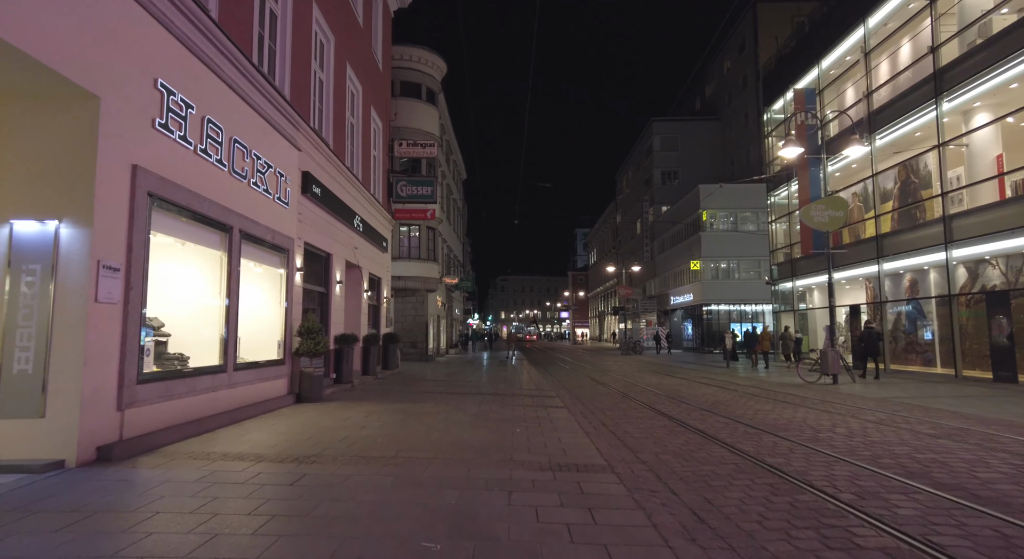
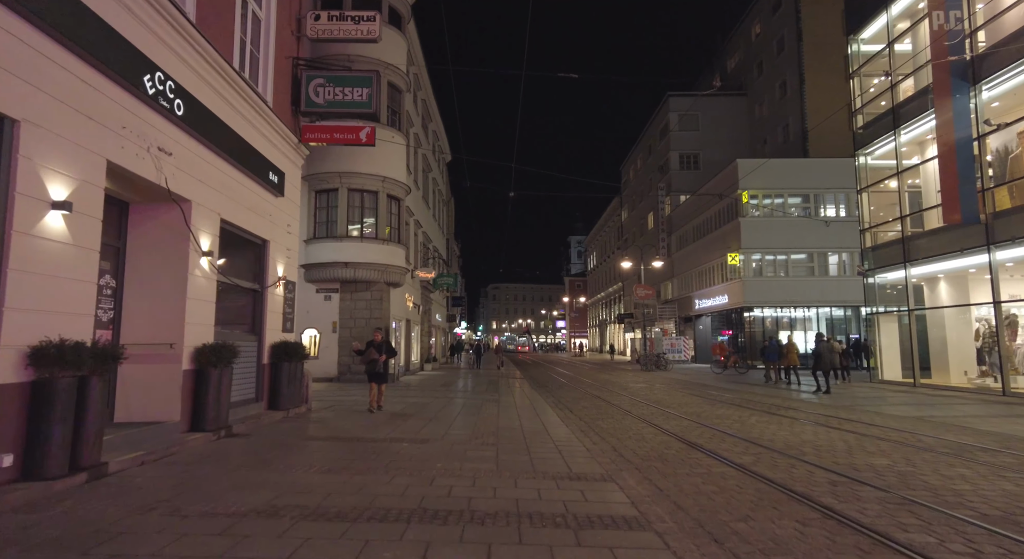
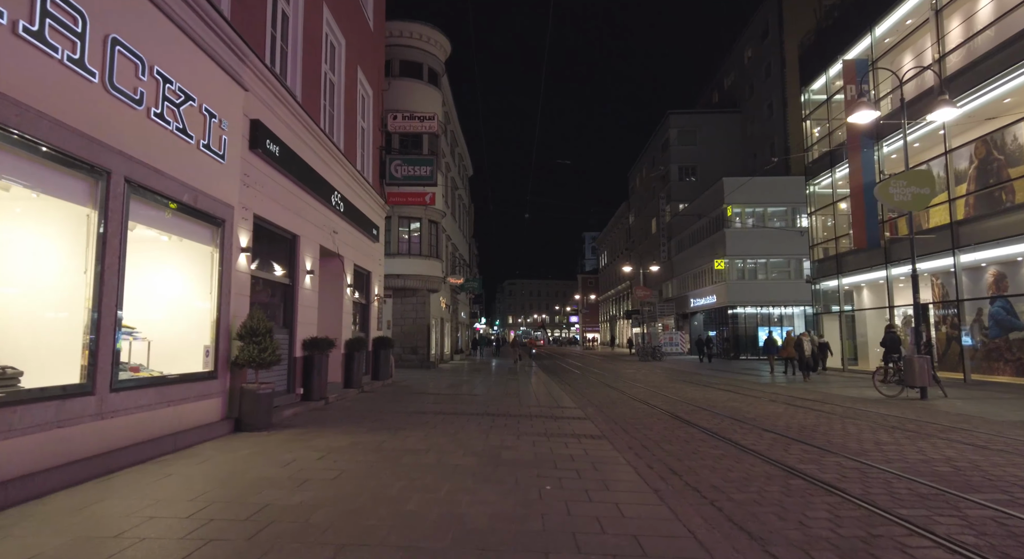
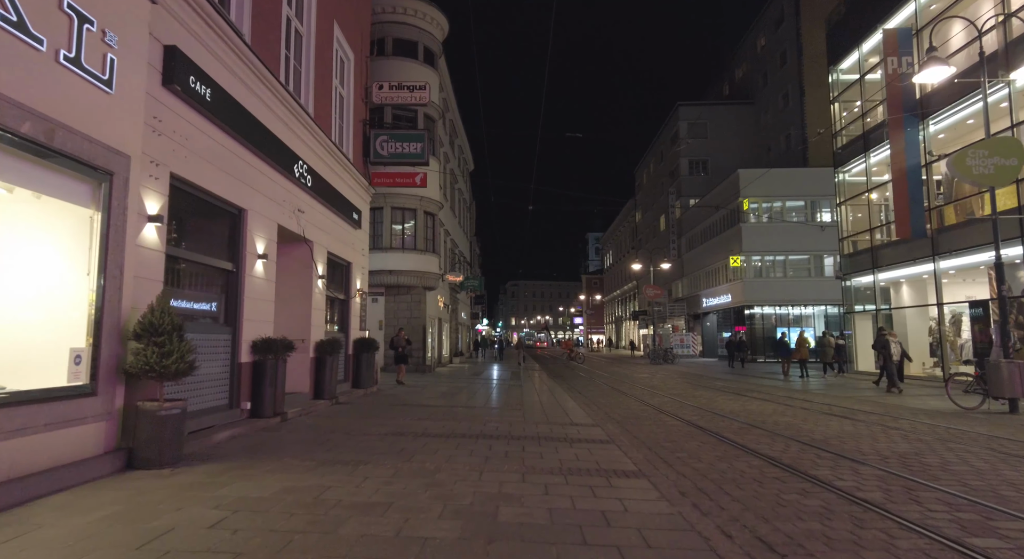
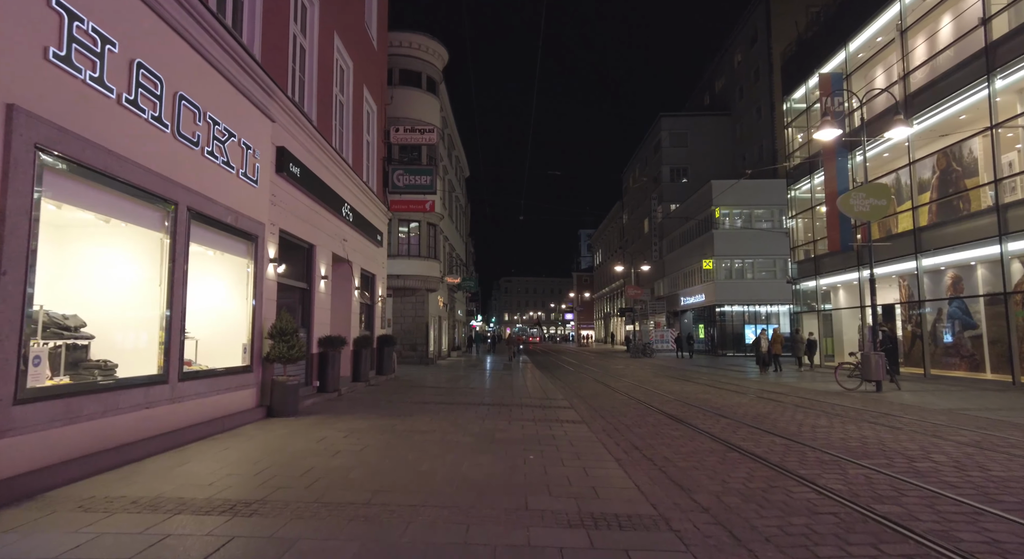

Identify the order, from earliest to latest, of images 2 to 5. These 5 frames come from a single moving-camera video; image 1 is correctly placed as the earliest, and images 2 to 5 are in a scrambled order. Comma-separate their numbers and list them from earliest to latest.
5, 3, 4, 2
